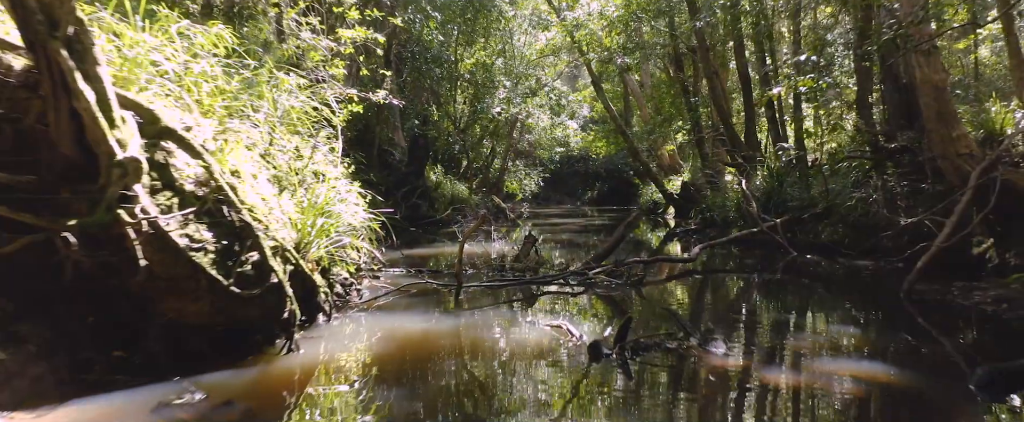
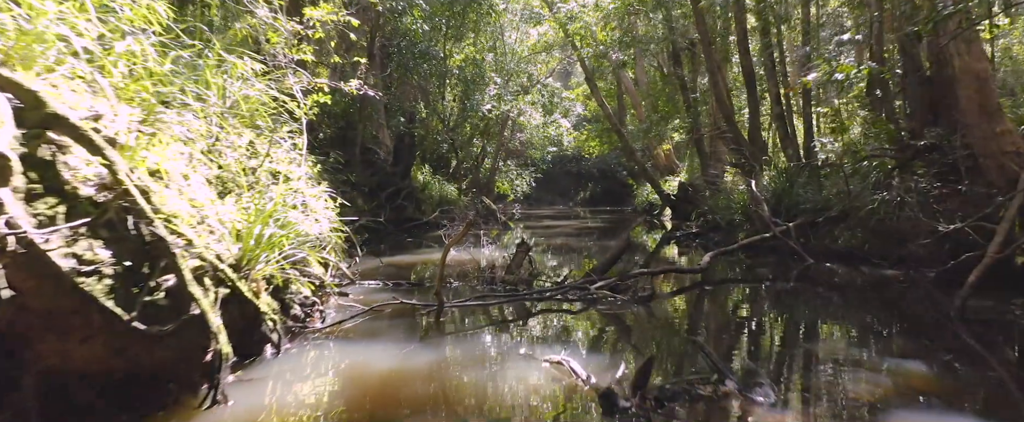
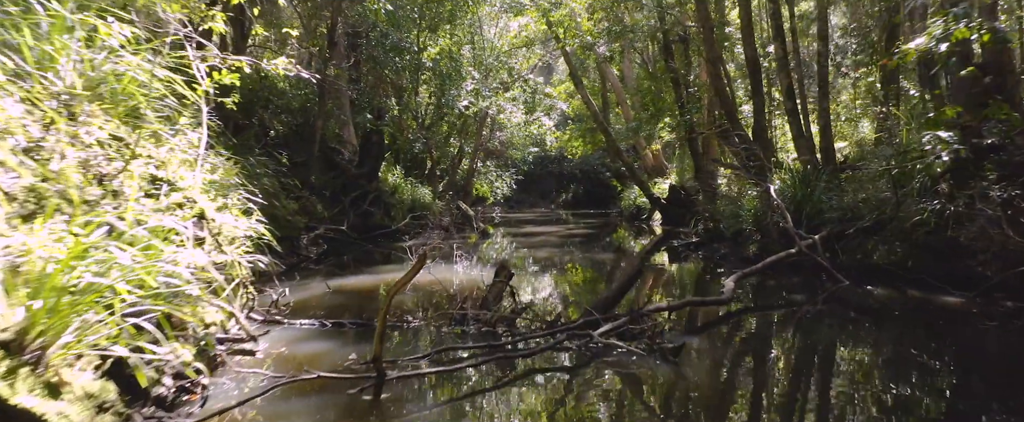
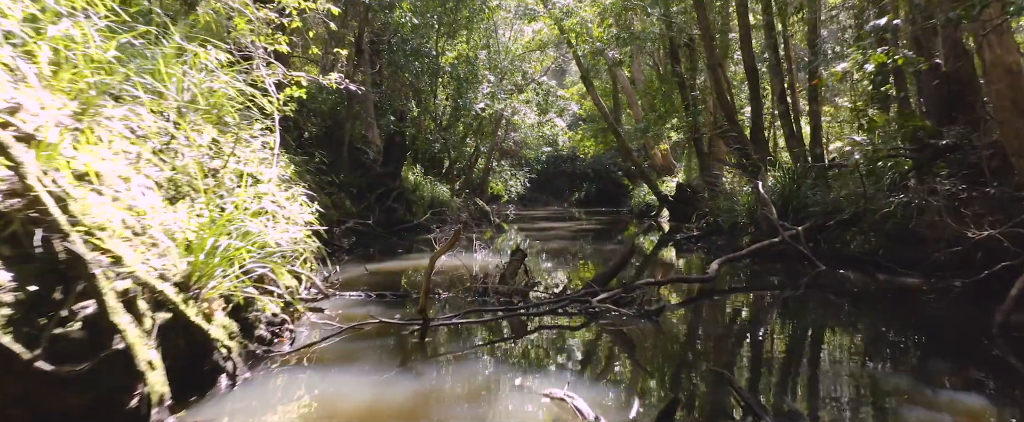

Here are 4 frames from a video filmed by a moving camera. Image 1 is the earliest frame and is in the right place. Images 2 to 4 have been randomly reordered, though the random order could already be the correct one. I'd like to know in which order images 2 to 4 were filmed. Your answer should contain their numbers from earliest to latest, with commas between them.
2, 4, 3
